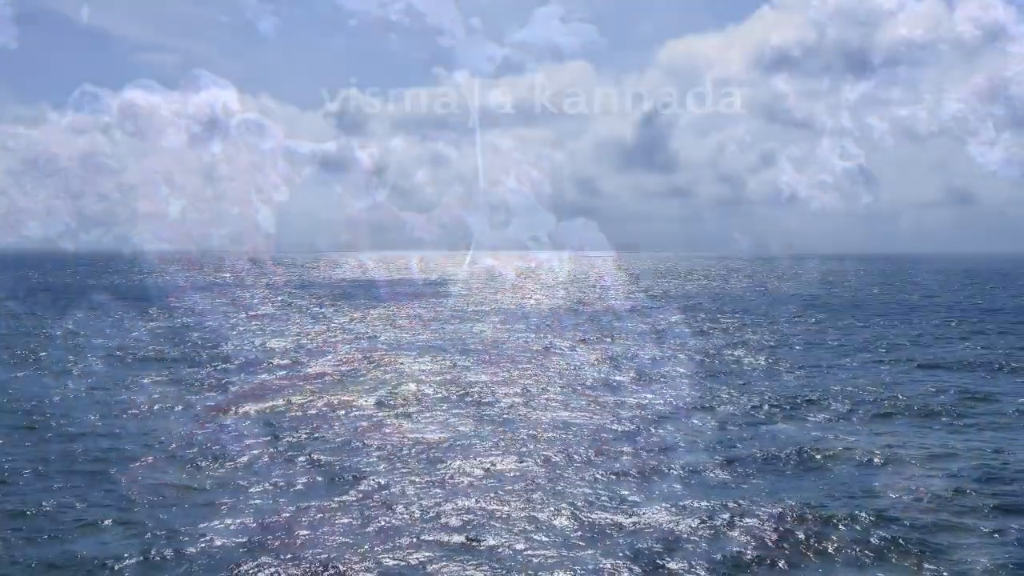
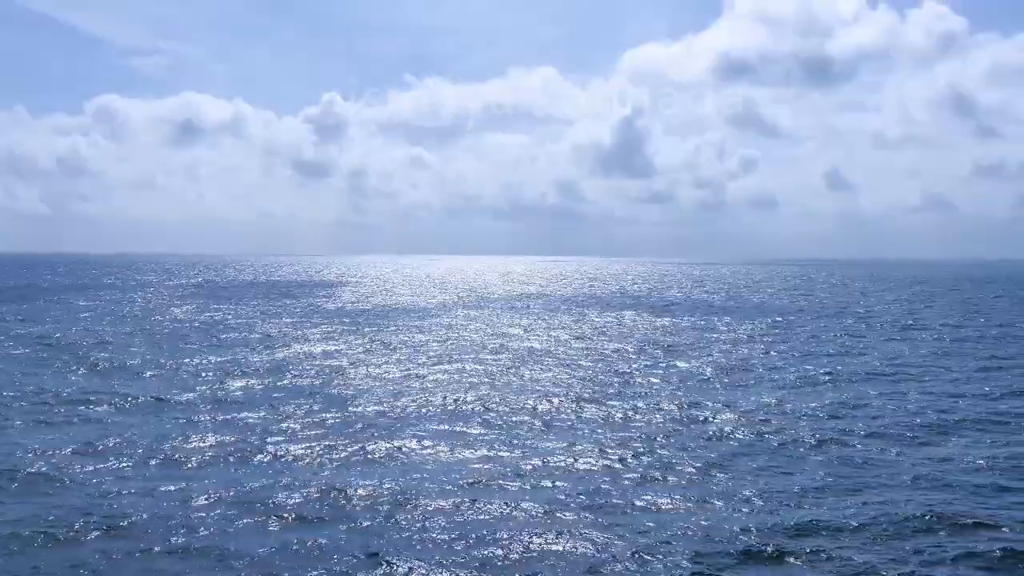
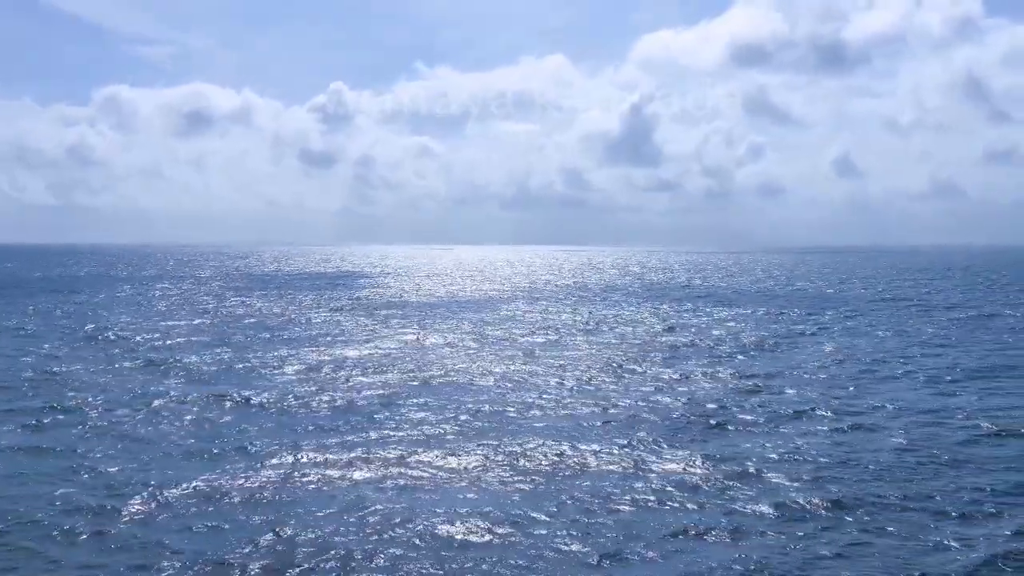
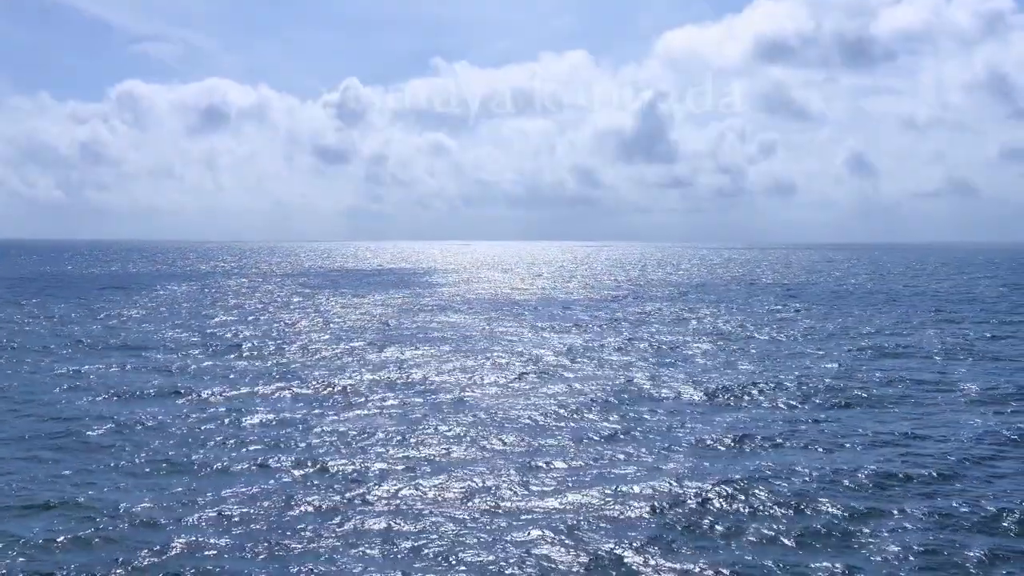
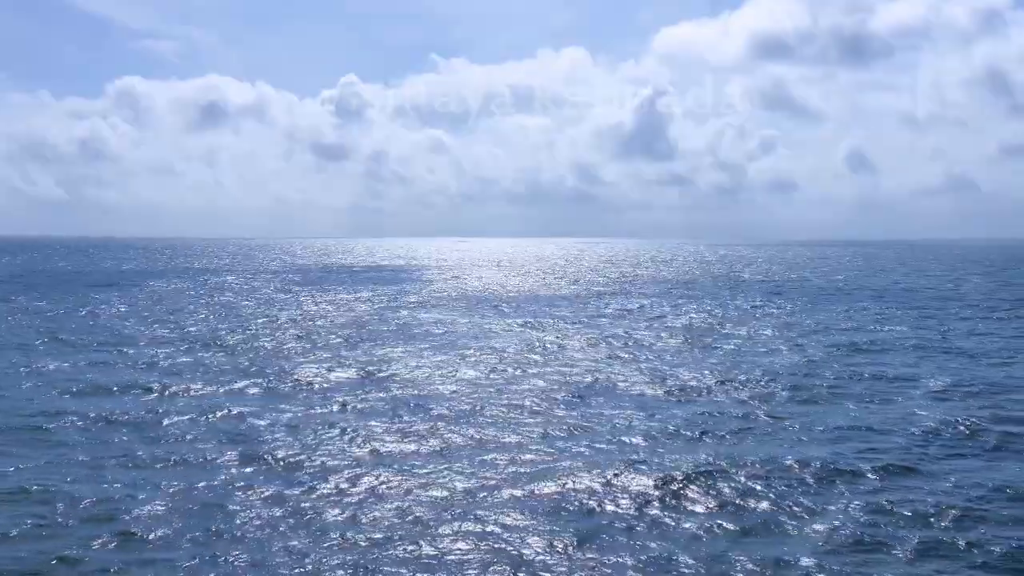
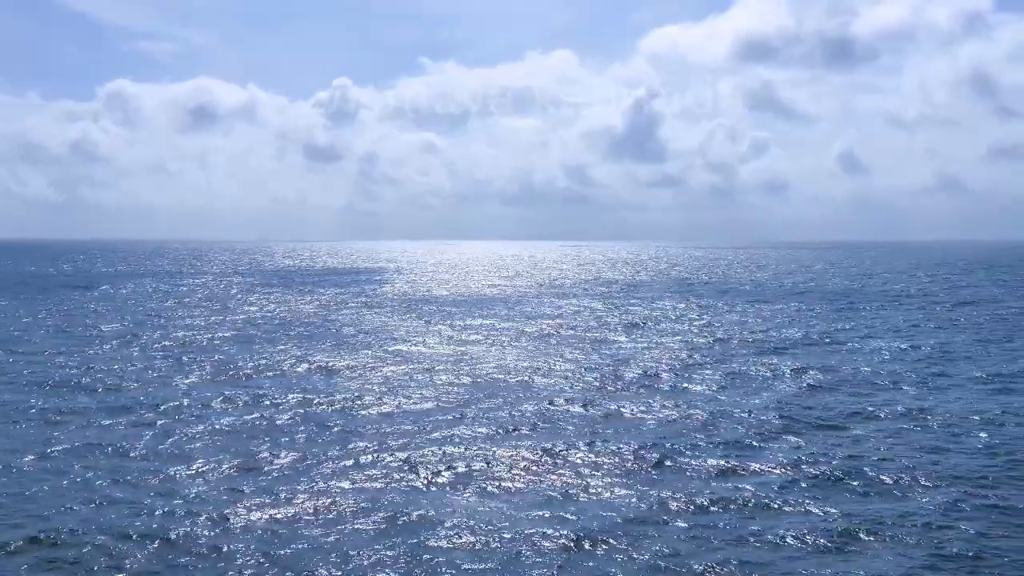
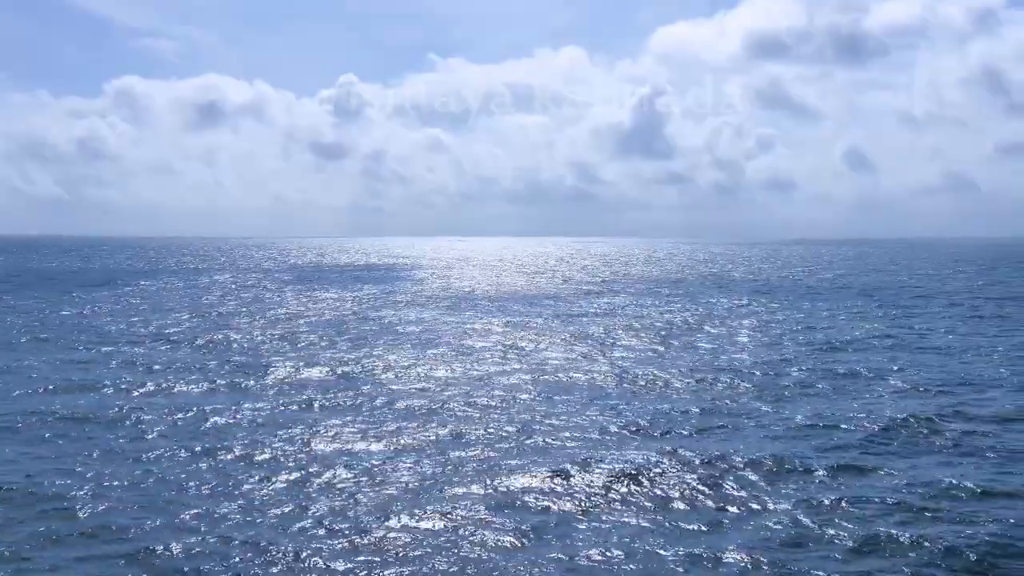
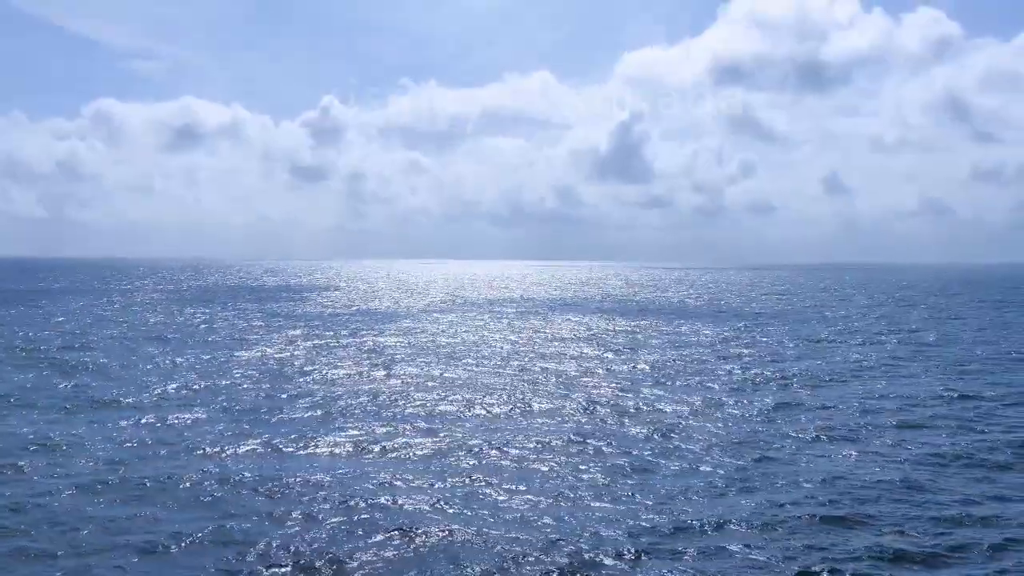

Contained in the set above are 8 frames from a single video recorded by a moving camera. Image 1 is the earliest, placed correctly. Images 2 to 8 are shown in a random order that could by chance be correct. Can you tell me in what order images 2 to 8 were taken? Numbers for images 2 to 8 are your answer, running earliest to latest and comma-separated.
4, 5, 7, 6, 3, 2, 8
